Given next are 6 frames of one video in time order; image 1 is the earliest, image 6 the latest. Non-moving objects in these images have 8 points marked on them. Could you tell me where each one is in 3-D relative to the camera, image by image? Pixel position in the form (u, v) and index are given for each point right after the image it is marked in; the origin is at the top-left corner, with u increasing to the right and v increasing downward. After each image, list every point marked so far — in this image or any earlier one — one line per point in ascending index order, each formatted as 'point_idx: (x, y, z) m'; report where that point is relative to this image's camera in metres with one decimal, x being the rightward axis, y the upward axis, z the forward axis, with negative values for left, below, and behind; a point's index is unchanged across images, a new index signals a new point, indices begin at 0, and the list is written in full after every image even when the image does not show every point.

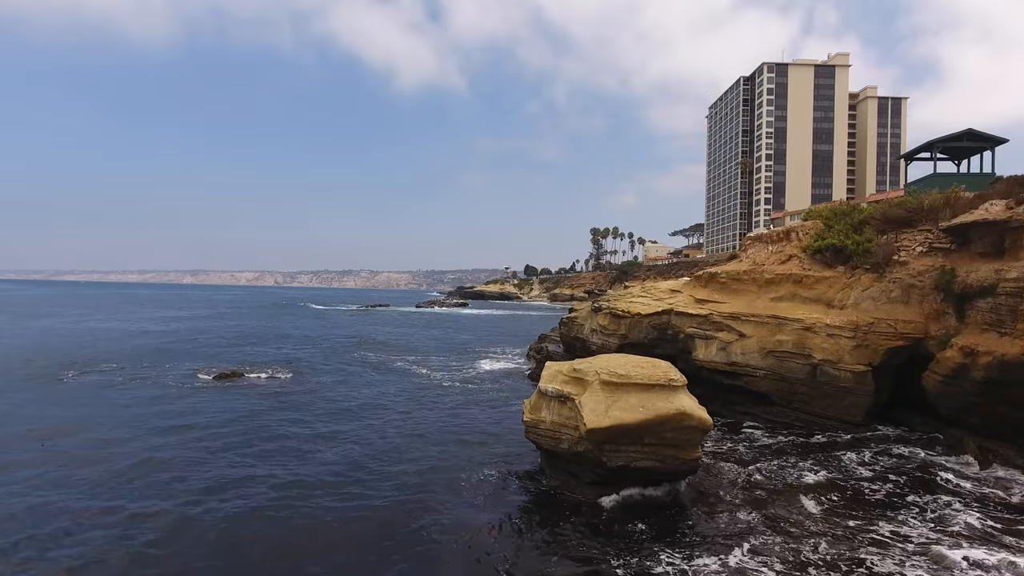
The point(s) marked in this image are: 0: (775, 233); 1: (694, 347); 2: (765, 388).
0: (+9.7, +2.0, +18.4) m
1: (+6.5, -2.1, +17.9) m
2: (+8.3, -3.3, +16.5) m
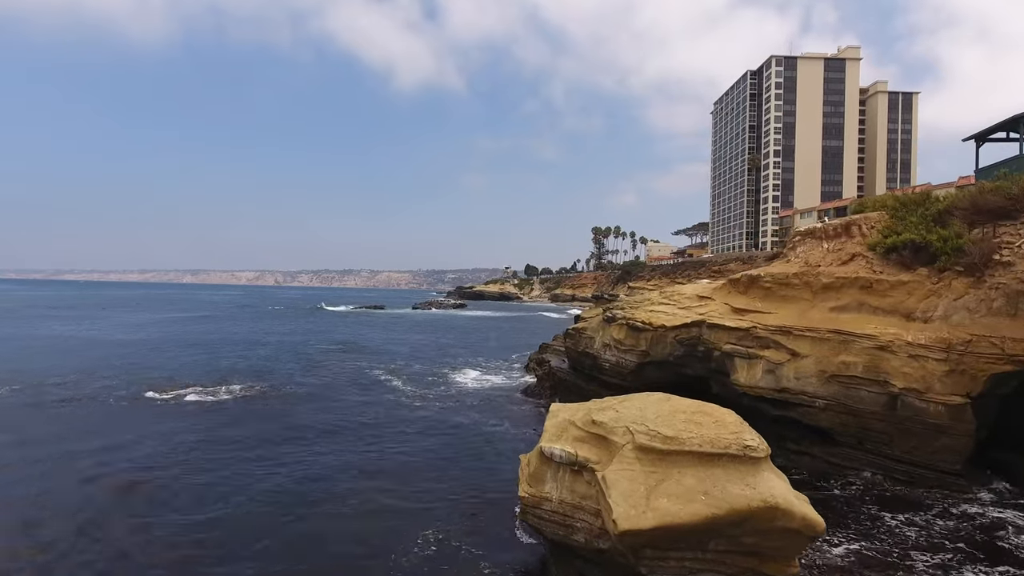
0: (+9.5, +1.8, +15.0) m
1: (+6.3, -2.3, +14.4) m
2: (+8.1, -3.5, +13.1) m
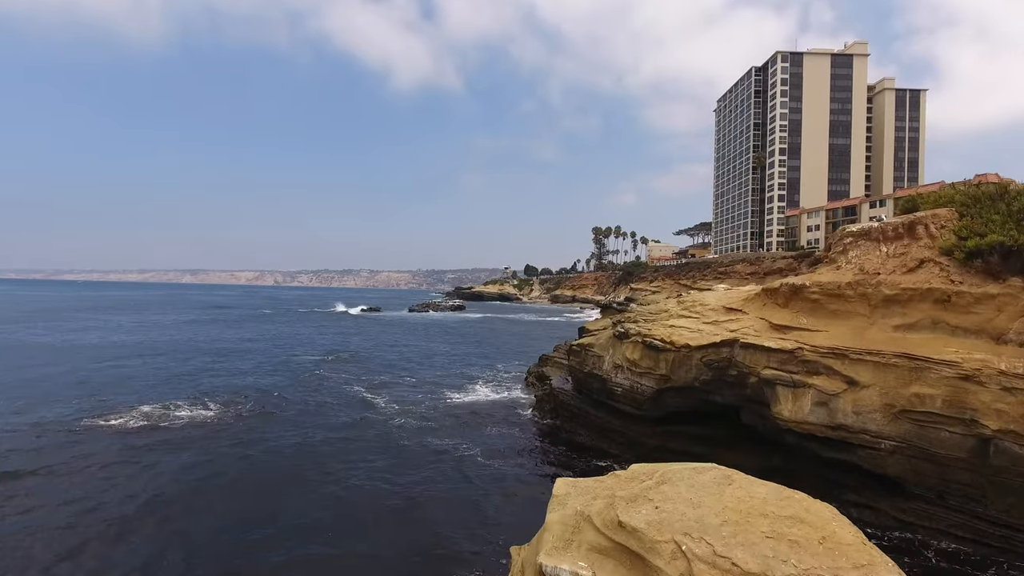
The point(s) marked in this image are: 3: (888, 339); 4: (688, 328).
0: (+9.4, +1.5, +12.4) m
1: (+6.2, -2.6, +11.9) m
2: (+8.0, -3.8, +10.5) m
3: (+8.3, -1.1, +11.1) m
4: (+4.7, -1.1, +13.6) m
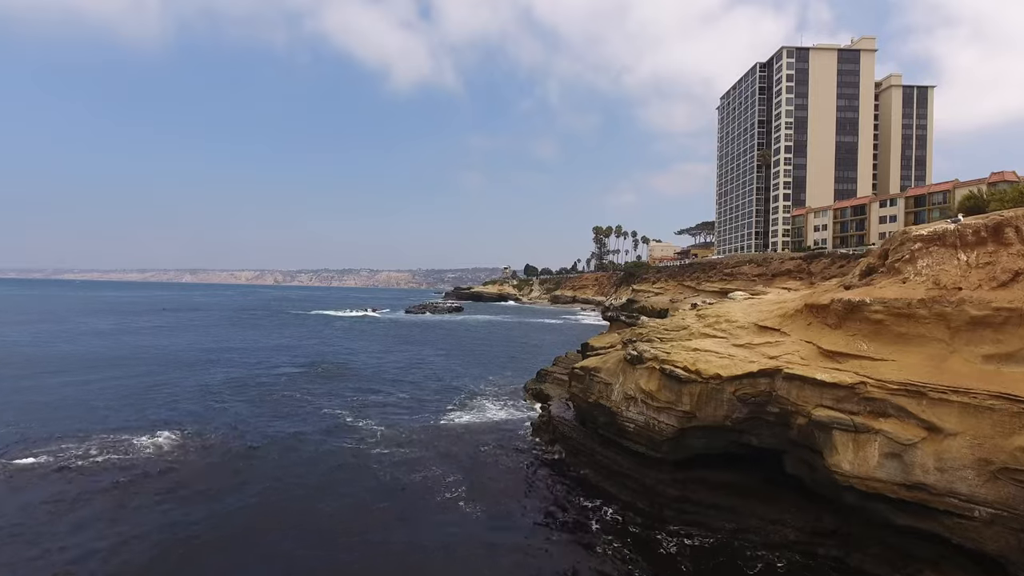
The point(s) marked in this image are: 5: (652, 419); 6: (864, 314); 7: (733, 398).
0: (+9.1, +1.2, +10.0) m
1: (+5.9, -2.9, +9.5) m
2: (+7.7, -4.2, +8.1) m
3: (+8.1, -1.5, +8.7) m
4: (+4.5, -1.4, +11.2) m
5: (+3.1, -2.9, +11.2) m
6: (+7.1, -0.5, +10.2) m
7: (+4.6, -2.2, +10.4) m
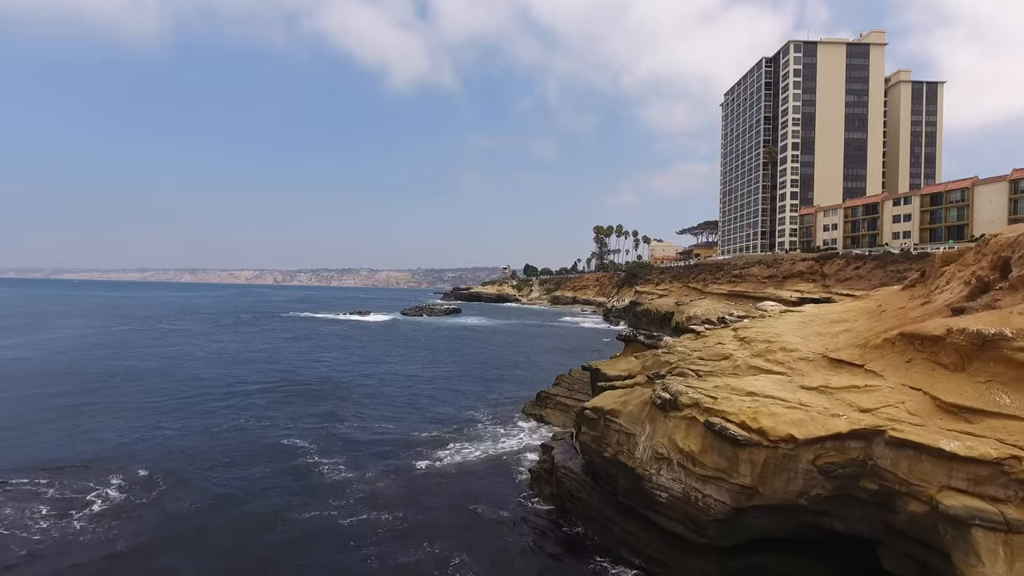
0: (+9.0, +0.8, +7.0) m
1: (+5.8, -3.3, +6.5) m
2: (+7.6, -4.6, +5.1) m
3: (+7.9, -1.9, +5.7) m
4: (+4.4, -1.8, +8.2) m
5: (+3.0, -3.3, +8.2) m
6: (+6.9, -0.9, +7.2) m
7: (+4.4, -2.6, +7.4) m
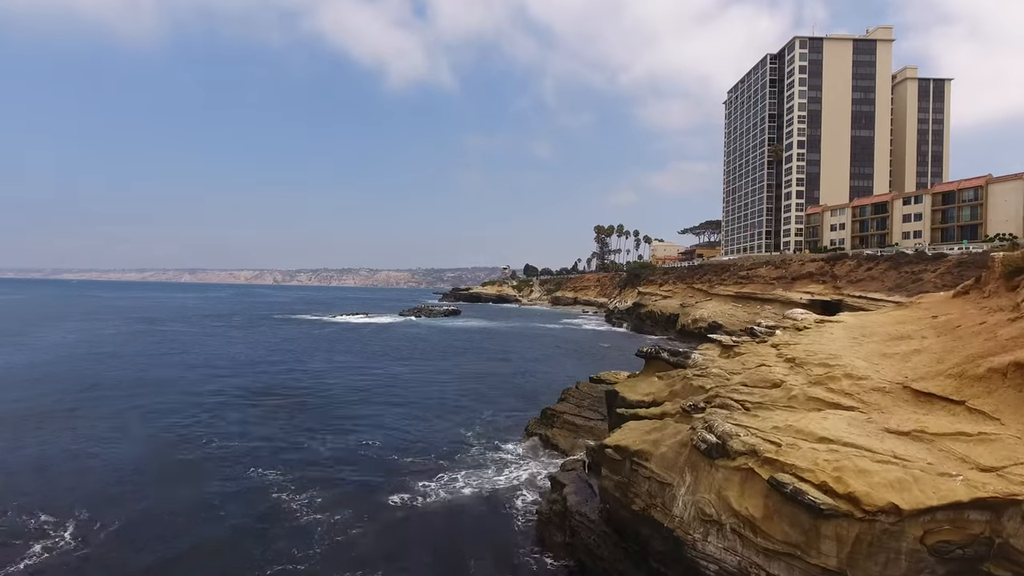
0: (+9.1, +0.6, +5.2) m
1: (+5.9, -3.5, +4.7) m
2: (+7.7, -4.8, +3.3) m
3: (+8.0, -2.1, +3.9) m
4: (+4.5, -2.0, +6.4) m
5: (+3.1, -3.5, +6.4) m
6: (+7.0, -1.1, +5.3) m
7: (+4.5, -2.9, +5.6) m
